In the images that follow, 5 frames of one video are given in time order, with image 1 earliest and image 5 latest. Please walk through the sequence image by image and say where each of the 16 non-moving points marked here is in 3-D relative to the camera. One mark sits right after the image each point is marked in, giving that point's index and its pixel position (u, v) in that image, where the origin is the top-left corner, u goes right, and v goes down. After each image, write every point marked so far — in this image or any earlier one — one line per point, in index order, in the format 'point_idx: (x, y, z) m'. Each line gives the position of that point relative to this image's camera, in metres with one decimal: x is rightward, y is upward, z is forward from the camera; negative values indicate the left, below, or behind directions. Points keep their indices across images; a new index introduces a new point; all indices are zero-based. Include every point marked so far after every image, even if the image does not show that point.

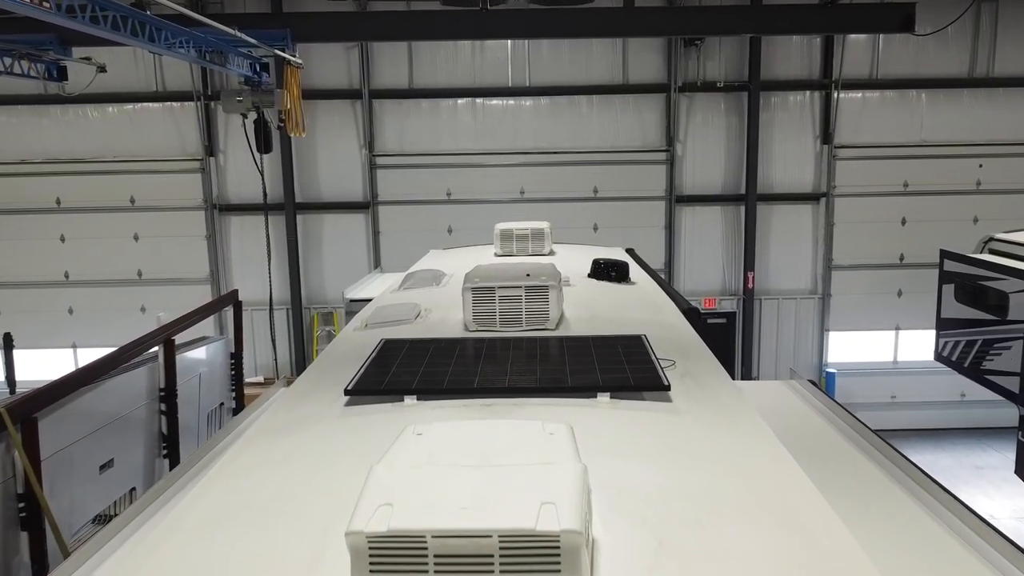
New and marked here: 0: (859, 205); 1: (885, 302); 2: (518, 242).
0: (+4.2, +1.0, +8.4) m
1: (+4.6, -0.2, +8.6) m
2: (0.0, +0.4, +5.8) m
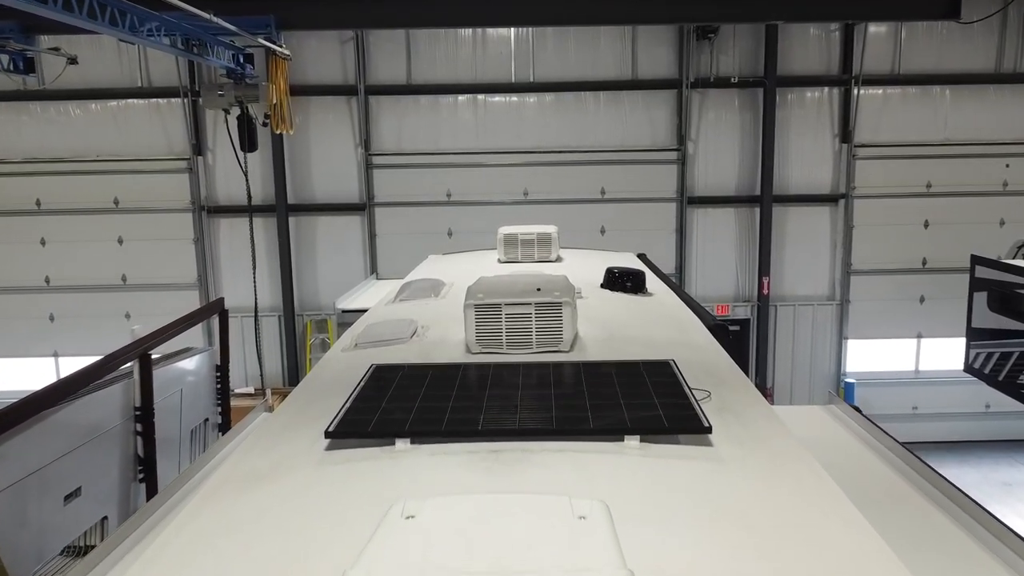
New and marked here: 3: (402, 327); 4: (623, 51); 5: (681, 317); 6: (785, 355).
0: (+4.3, +0.9, +8.0) m
1: (+4.6, -0.3, +8.2) m
2: (+0.1, +0.3, +5.4) m
3: (-0.5, -0.2, +3.4) m
4: (+1.3, +2.7, +7.8) m
5: (+0.9, -0.2, +3.6) m
6: (+3.3, -0.8, +8.3) m
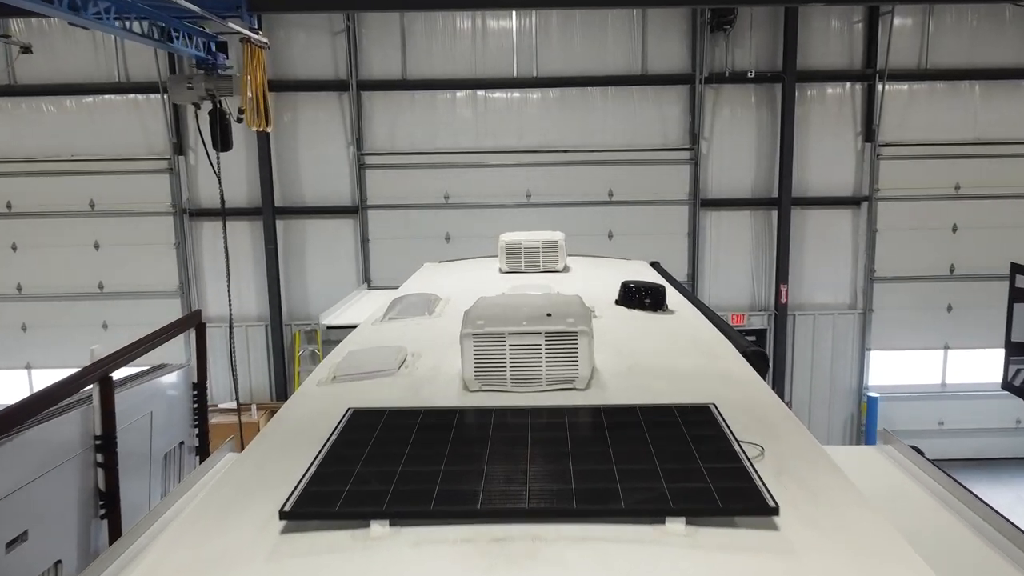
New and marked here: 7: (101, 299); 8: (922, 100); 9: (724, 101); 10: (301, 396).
0: (+4.3, +0.9, +7.5) m
1: (+4.7, -0.3, +7.7) m
2: (+0.1, +0.2, +4.9) m
3: (-0.5, -0.3, +2.9) m
4: (+1.3, +2.6, +7.4) m
5: (+0.9, -0.2, +3.1) m
6: (+3.3, -0.9, +7.8) m
7: (-4.5, -0.1, +7.6) m
8: (+4.4, +2.0, +7.4) m
9: (+2.3, +2.0, +7.4) m
10: (-0.8, -0.4, +2.7) m
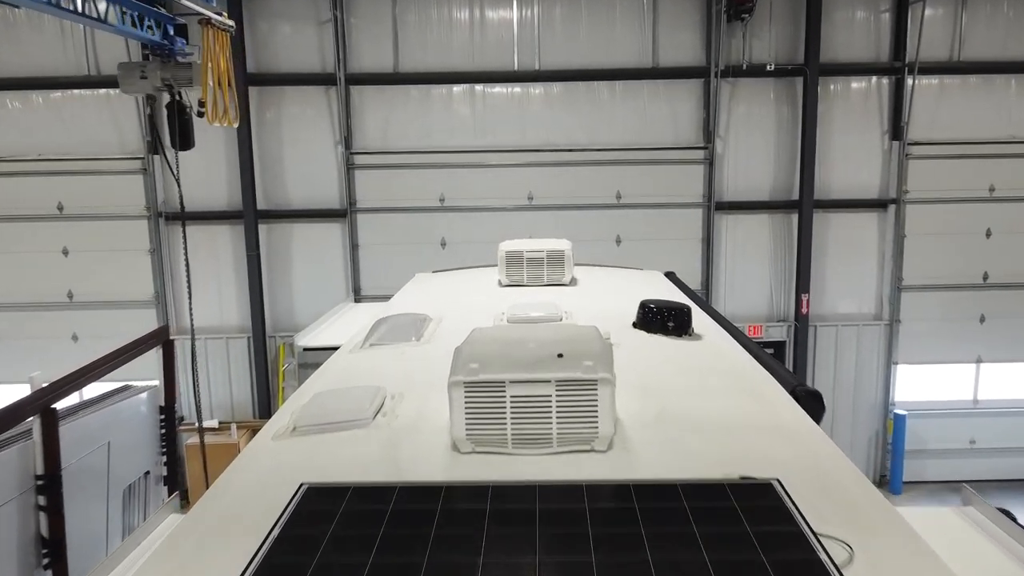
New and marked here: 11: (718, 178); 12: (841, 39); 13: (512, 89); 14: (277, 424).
0: (+4.3, +0.8, +7.0) m
1: (+4.7, -0.4, +7.1) m
2: (+0.1, +0.1, +4.4) m
3: (-0.5, -0.4, +2.4) m
4: (+1.3, +2.5, +6.8) m
5: (+0.9, -0.3, +2.6) m
6: (+3.3, -1.0, +7.3) m
7: (-4.5, -0.2, +7.0) m
8: (+4.4, +1.9, +6.9) m
9: (+2.3, +1.9, +6.9) m
10: (-0.8, -0.5, +2.1) m
11: (+2.1, +1.1, +7.0) m
12: (+3.3, +2.5, +6.9) m
13: (0.0, +2.0, +6.9) m
14: (-0.8, -0.5, +2.3) m
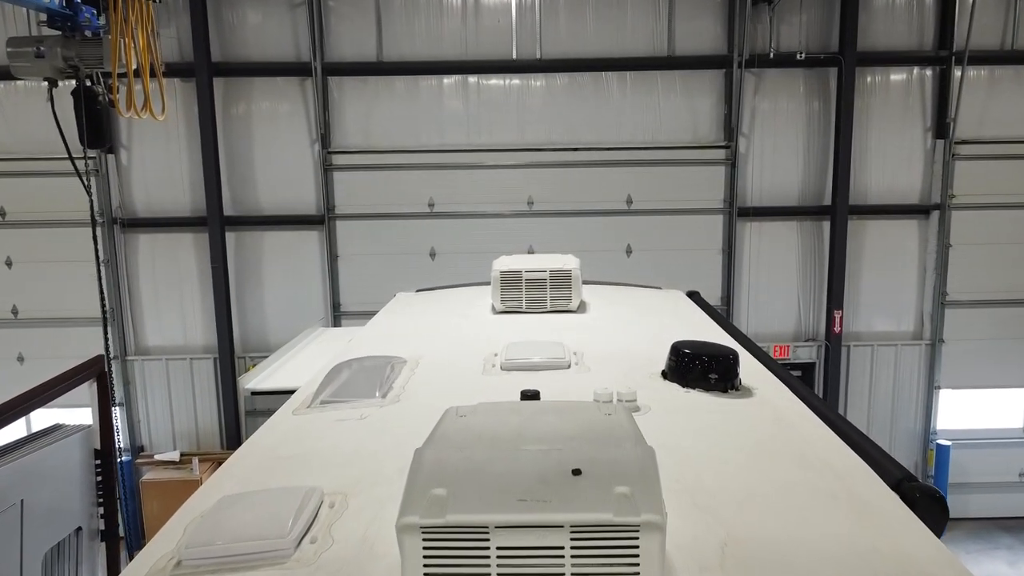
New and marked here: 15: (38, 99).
0: (+4.3, +0.6, +6.3) m
1: (+4.6, -0.6, +6.4) m
2: (+0.1, 0.0, +3.7) m
3: (-0.5, -0.5, +1.6) m
4: (+1.3, +2.4, +6.1) m
5: (+0.9, -0.5, +1.9) m
6: (+3.3, -1.1, +6.5) m
7: (-4.5, -0.4, +6.3) m
8: (+4.4, +1.8, +6.2) m
9: (+2.3, +1.8, +6.1) m
10: (-0.8, -0.7, +1.4) m
11: (+2.1, +1.0, +6.2) m
12: (+3.2, +2.3, +6.1) m
13: (0.0, +1.8, +6.1) m
14: (-0.8, -0.6, +1.6) m
15: (-4.2, +1.7, +6.1) m
